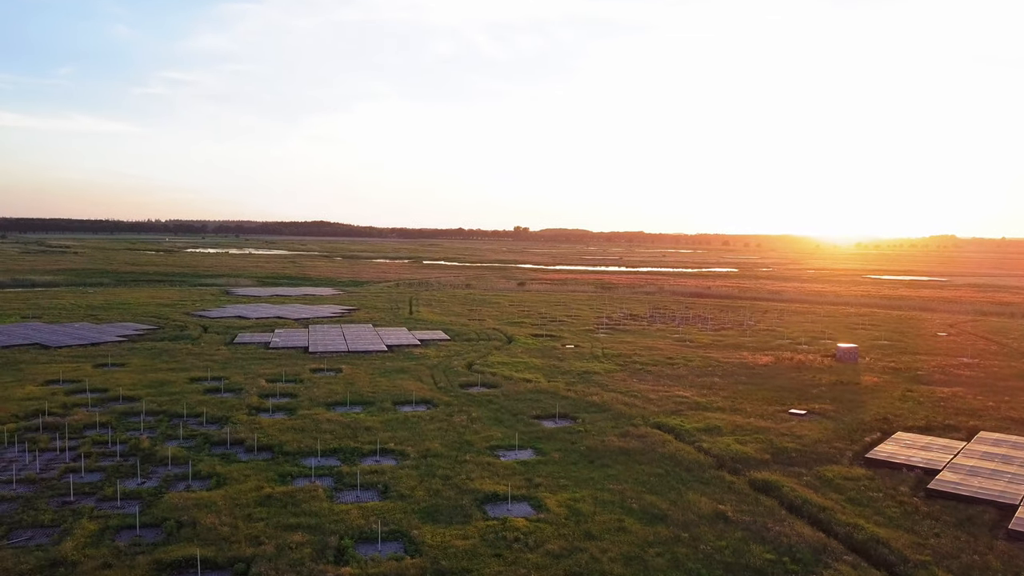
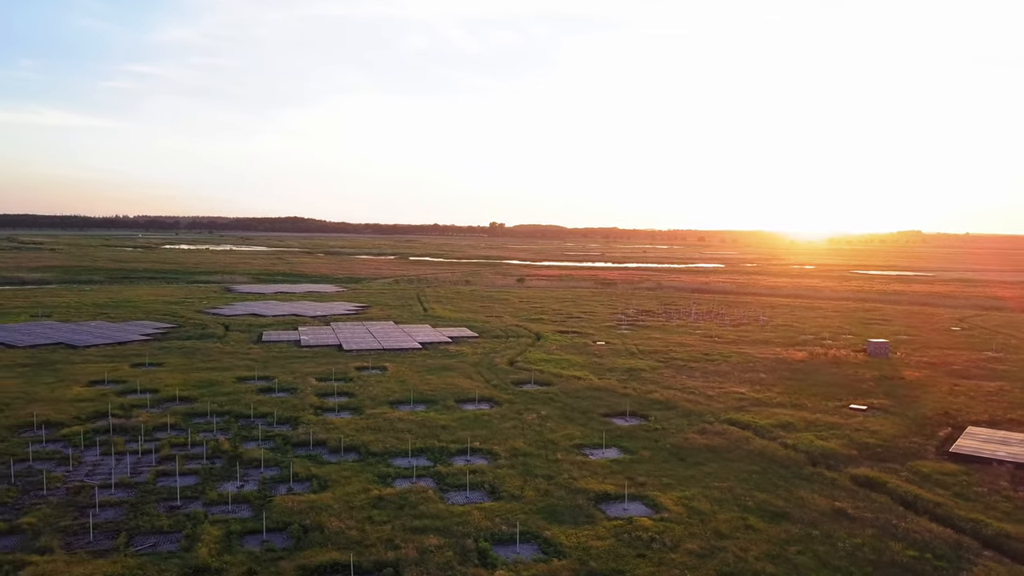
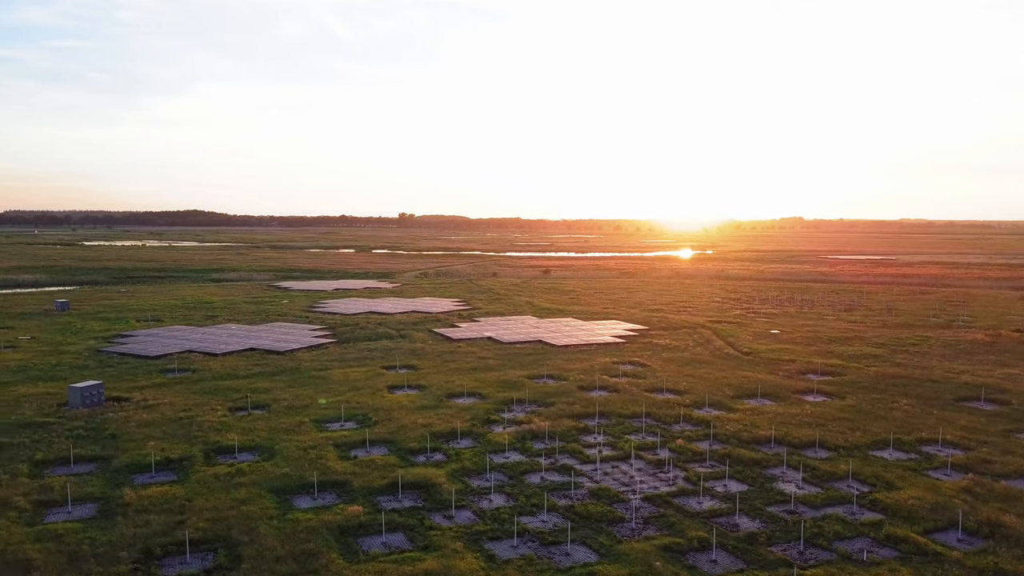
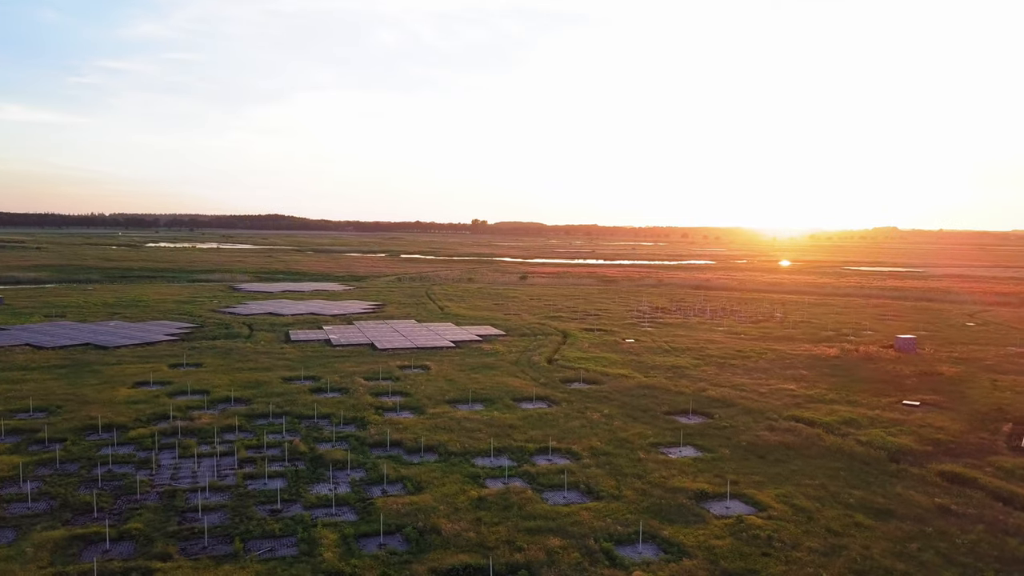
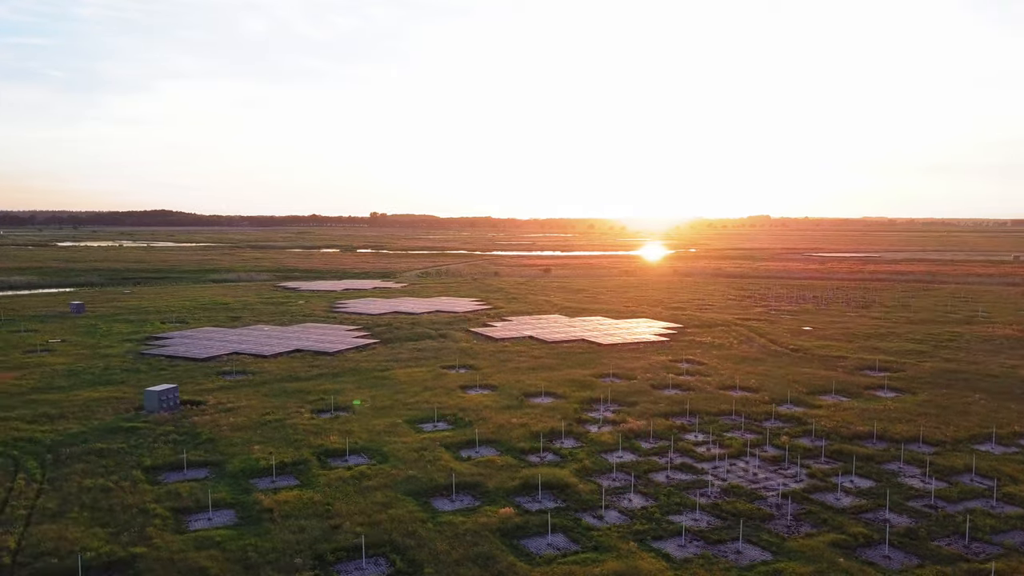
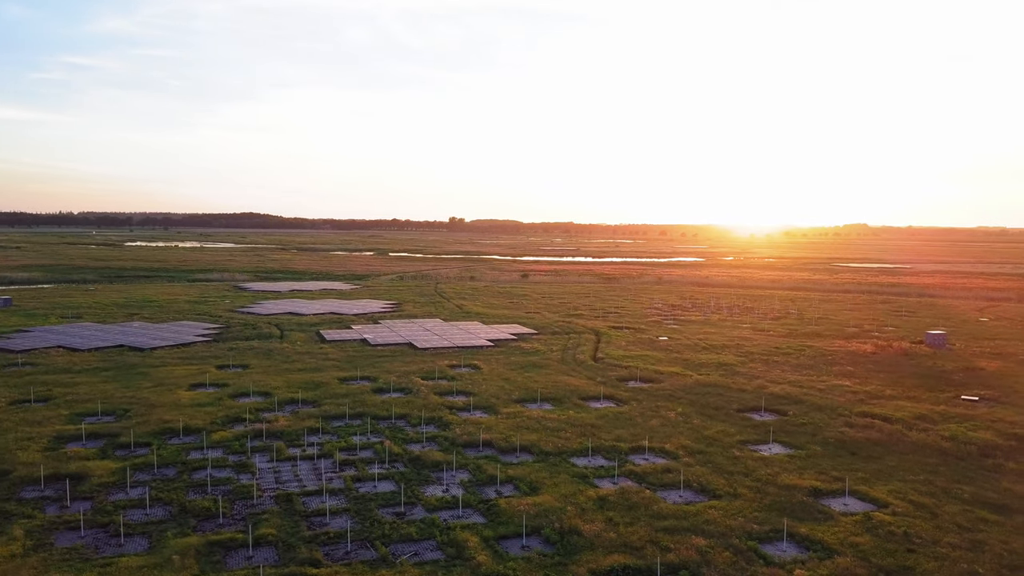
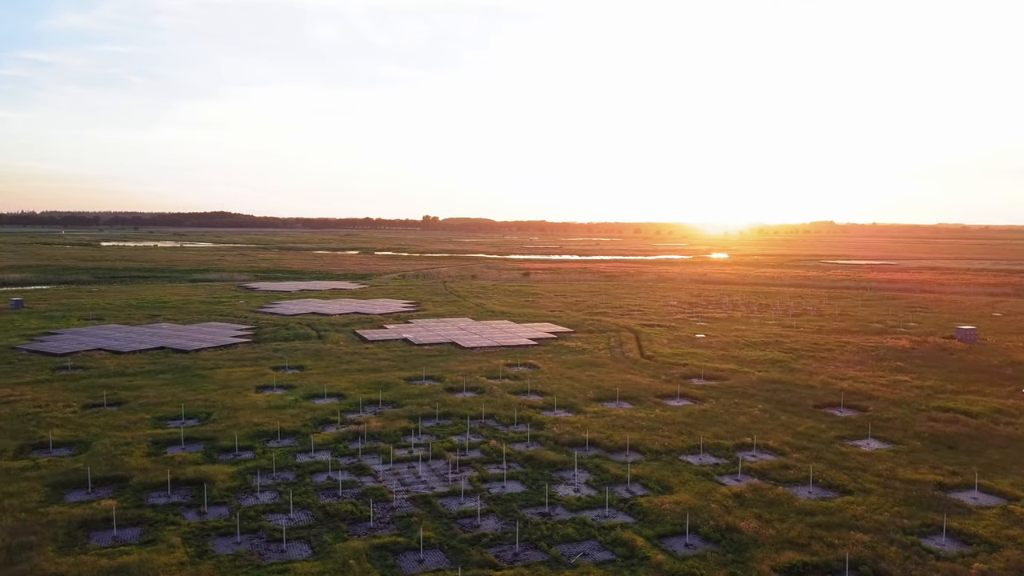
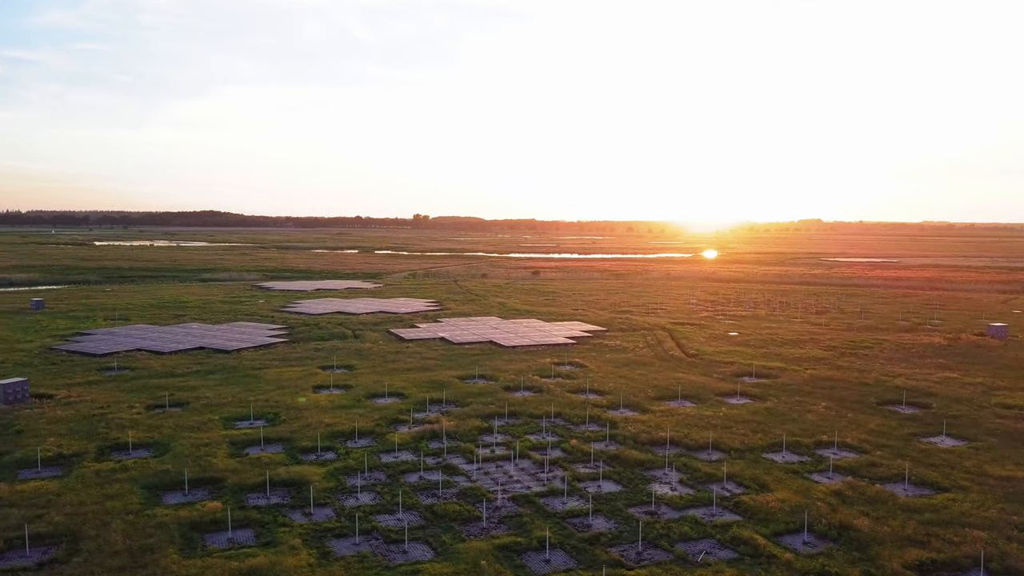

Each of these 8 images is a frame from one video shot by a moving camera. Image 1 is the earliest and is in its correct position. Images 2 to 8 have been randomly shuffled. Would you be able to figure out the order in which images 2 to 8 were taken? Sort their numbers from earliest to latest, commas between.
2, 4, 6, 7, 8, 3, 5
